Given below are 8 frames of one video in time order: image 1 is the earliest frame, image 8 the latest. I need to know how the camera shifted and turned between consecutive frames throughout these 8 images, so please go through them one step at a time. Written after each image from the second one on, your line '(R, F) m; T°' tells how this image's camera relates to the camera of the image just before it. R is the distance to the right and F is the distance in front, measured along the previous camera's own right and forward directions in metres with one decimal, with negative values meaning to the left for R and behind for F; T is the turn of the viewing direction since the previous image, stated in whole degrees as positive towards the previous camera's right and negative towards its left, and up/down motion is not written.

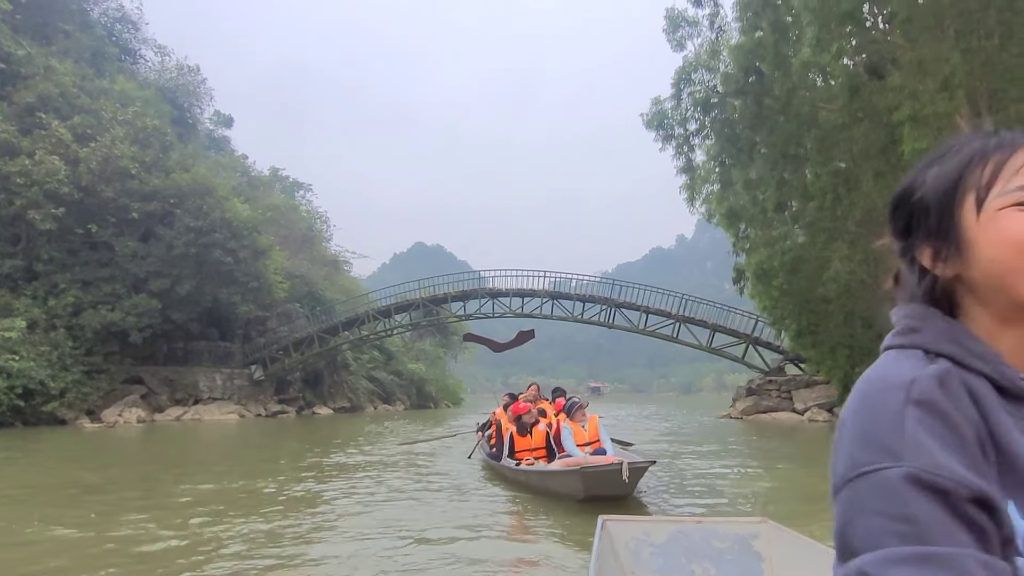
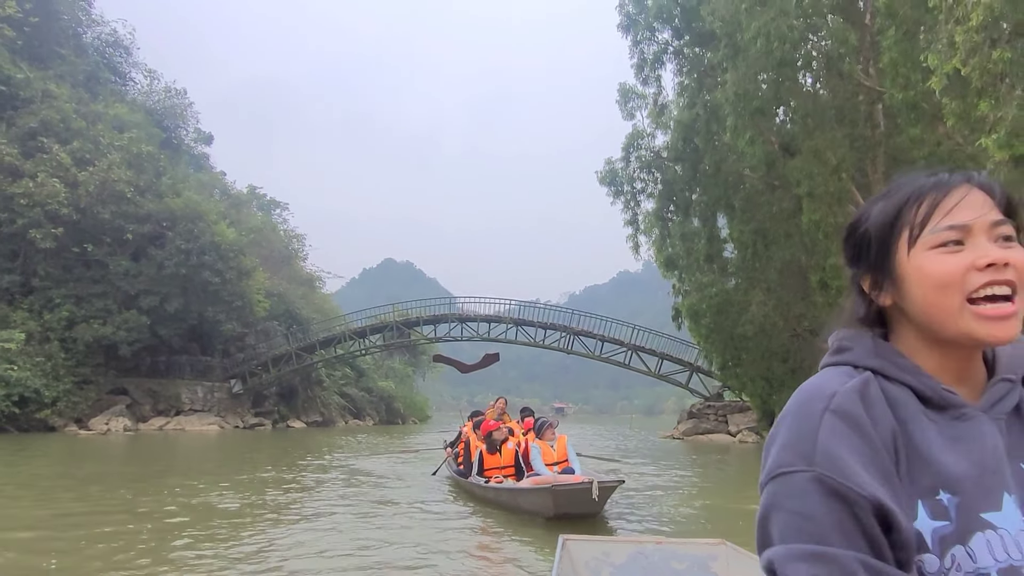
(0.0, -1.7) m; +2°
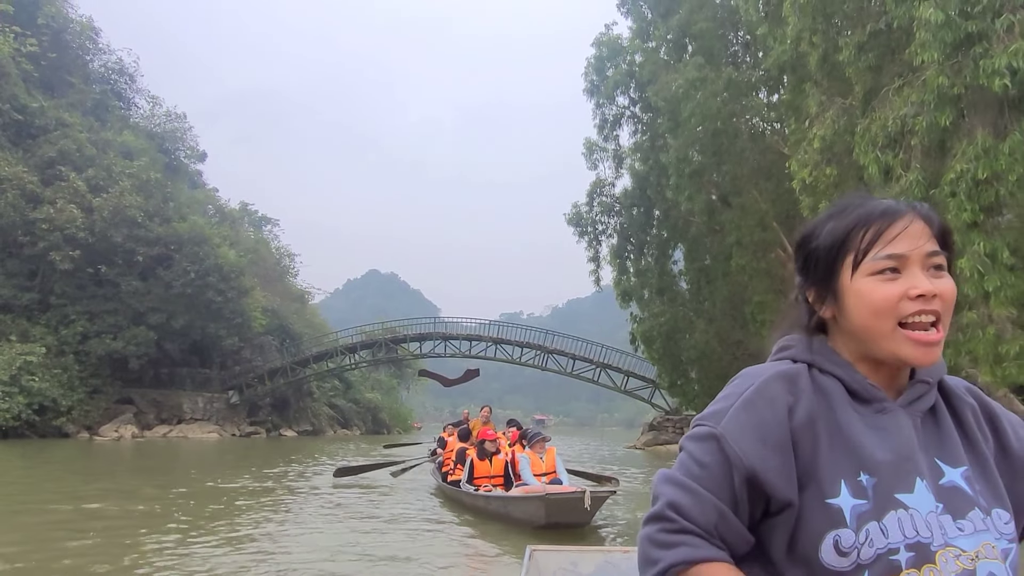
(+0.1, -2.0) m; +1°
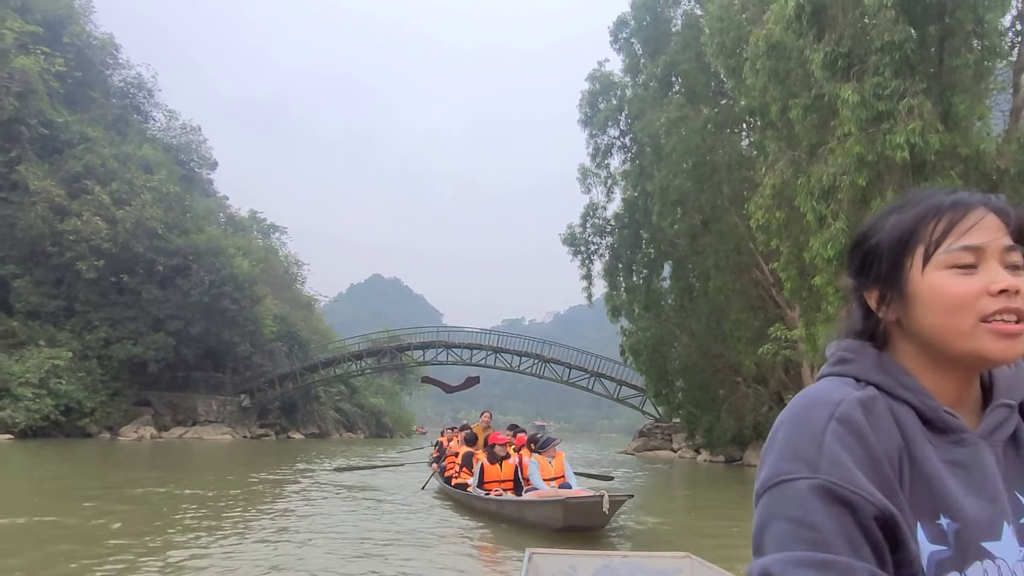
(+0.1, -1.2) m; 0°
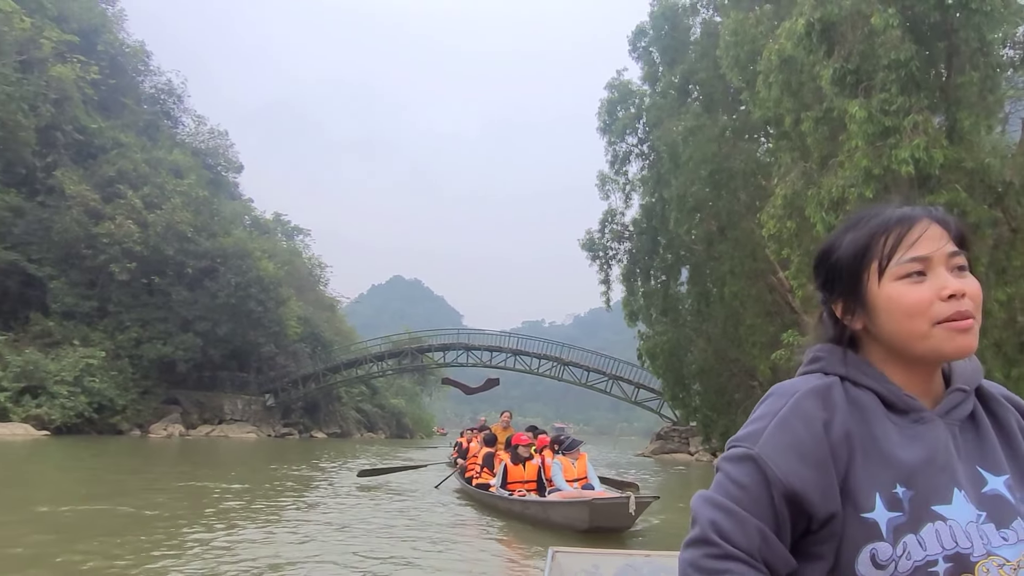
(0.0, -0.4) m; -1°
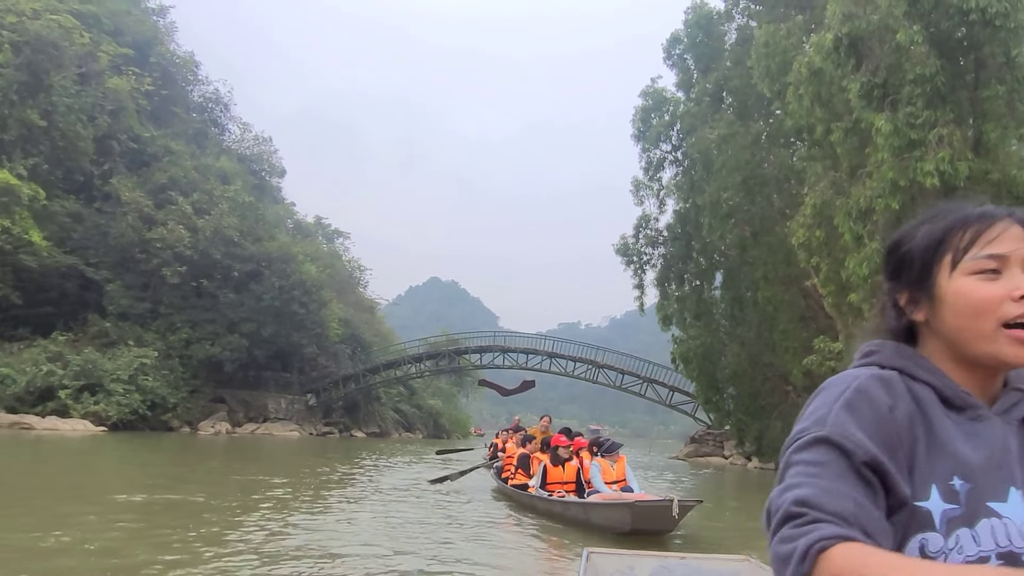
(0.0, -0.4) m; -3°
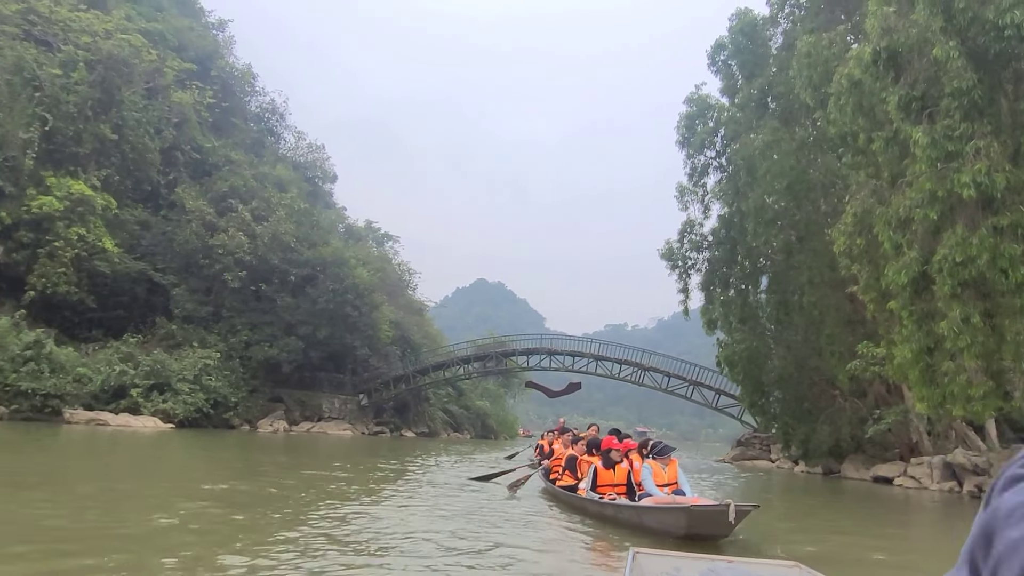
(0.0, -0.5) m; -3°
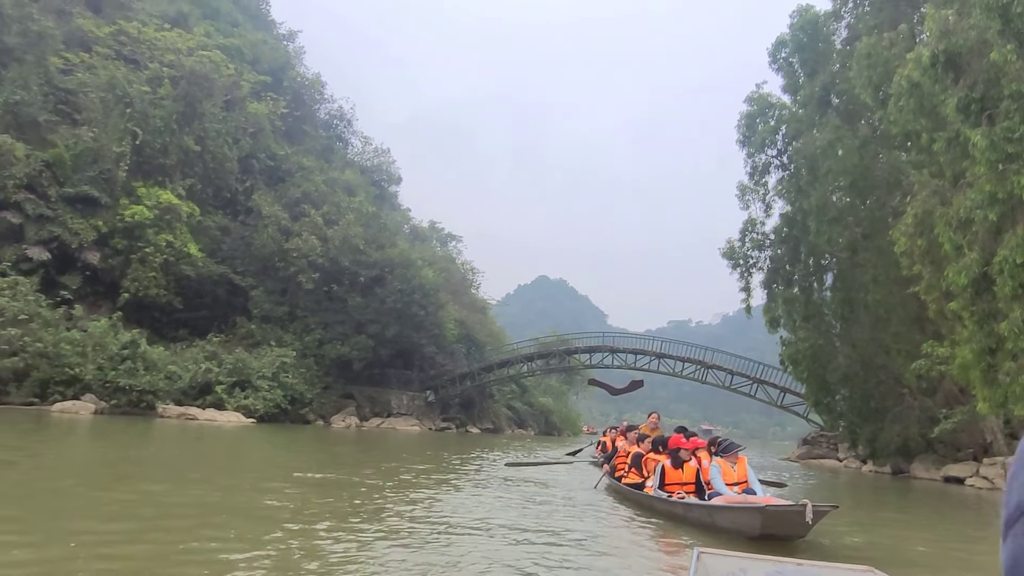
(0.0, -0.5) m; -5°
